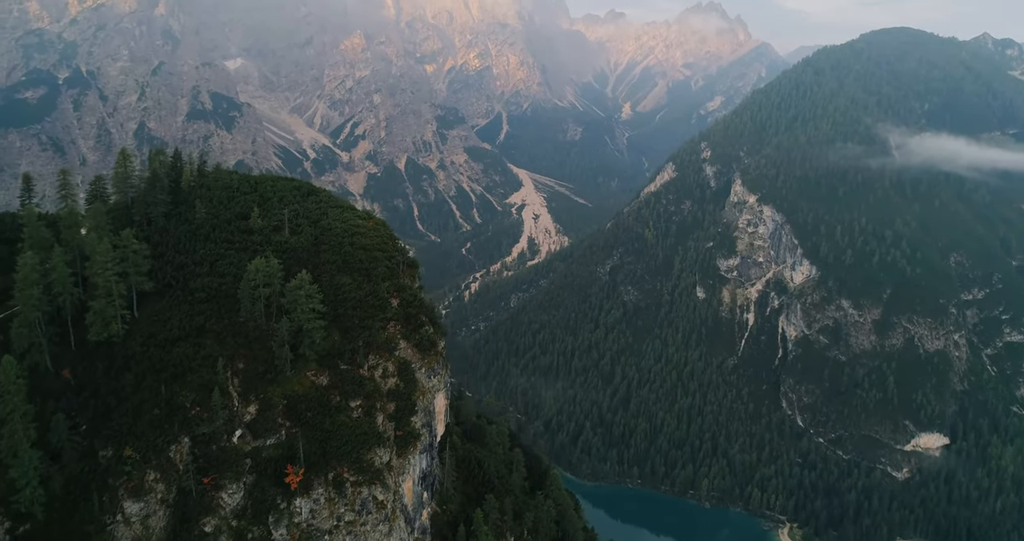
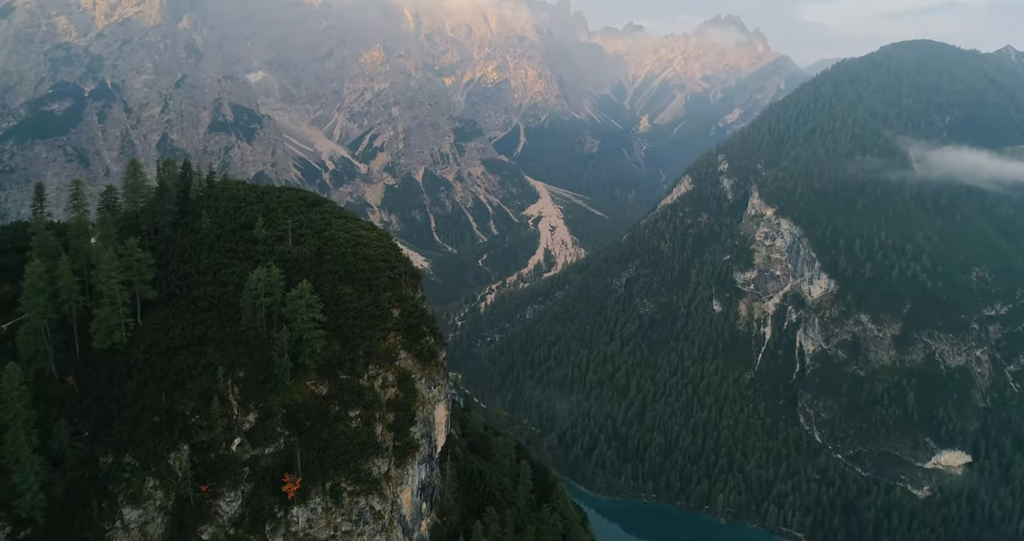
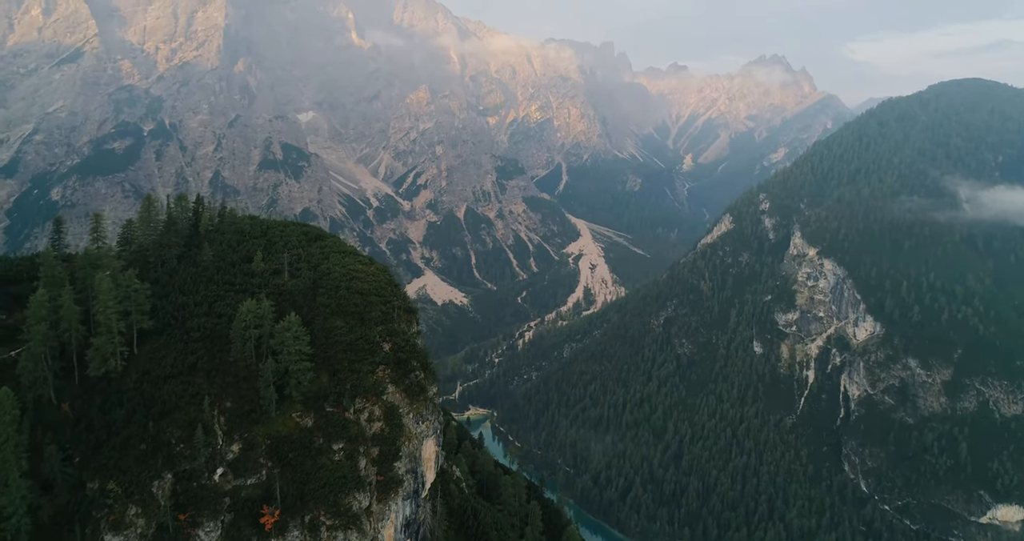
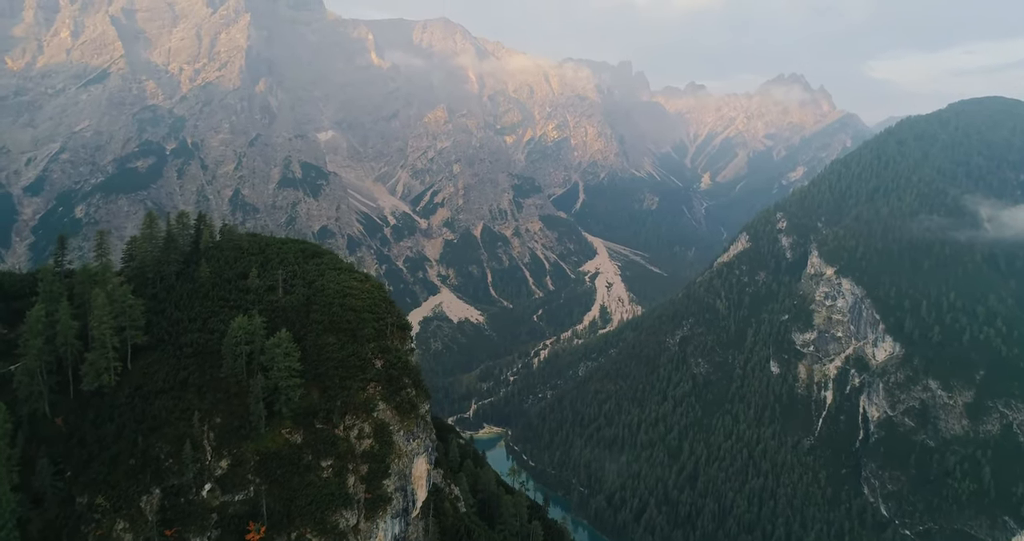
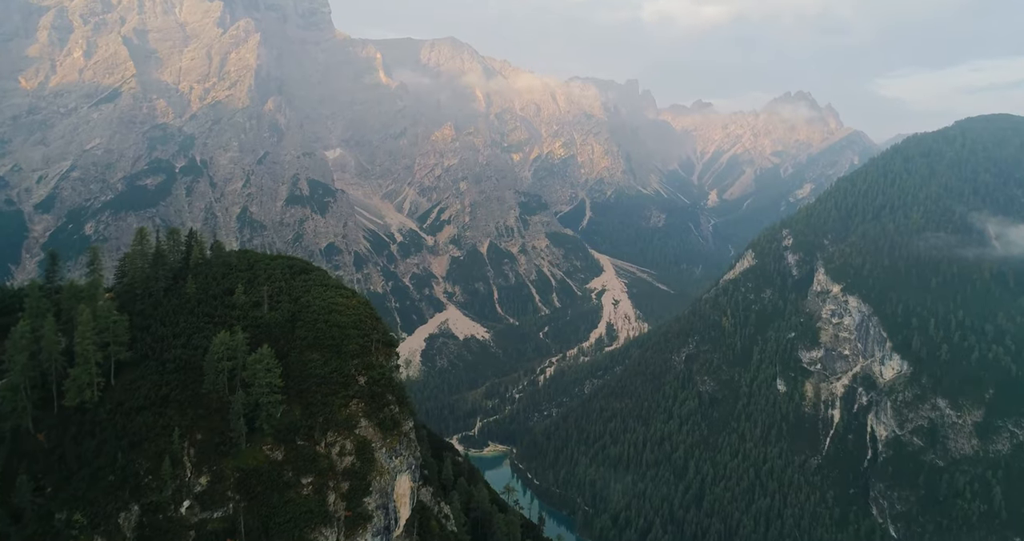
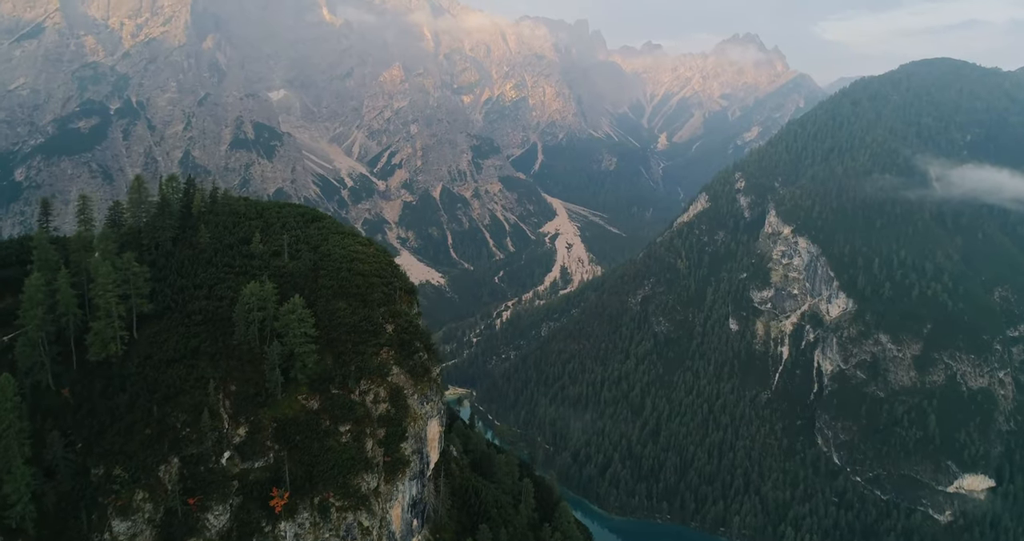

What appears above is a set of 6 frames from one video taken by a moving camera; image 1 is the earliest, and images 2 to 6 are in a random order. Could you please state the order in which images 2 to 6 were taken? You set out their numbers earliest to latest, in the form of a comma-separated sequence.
2, 6, 3, 4, 5
